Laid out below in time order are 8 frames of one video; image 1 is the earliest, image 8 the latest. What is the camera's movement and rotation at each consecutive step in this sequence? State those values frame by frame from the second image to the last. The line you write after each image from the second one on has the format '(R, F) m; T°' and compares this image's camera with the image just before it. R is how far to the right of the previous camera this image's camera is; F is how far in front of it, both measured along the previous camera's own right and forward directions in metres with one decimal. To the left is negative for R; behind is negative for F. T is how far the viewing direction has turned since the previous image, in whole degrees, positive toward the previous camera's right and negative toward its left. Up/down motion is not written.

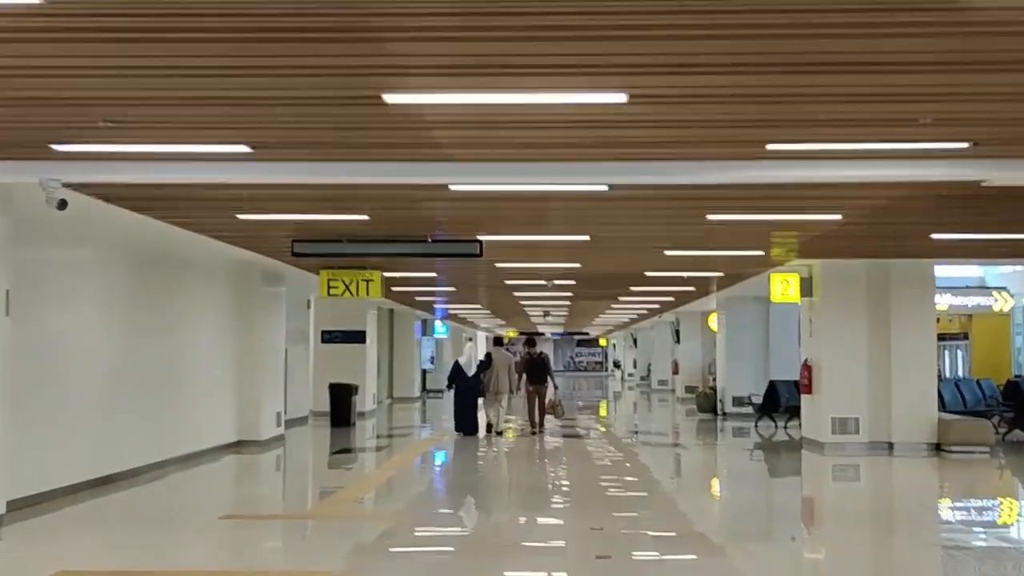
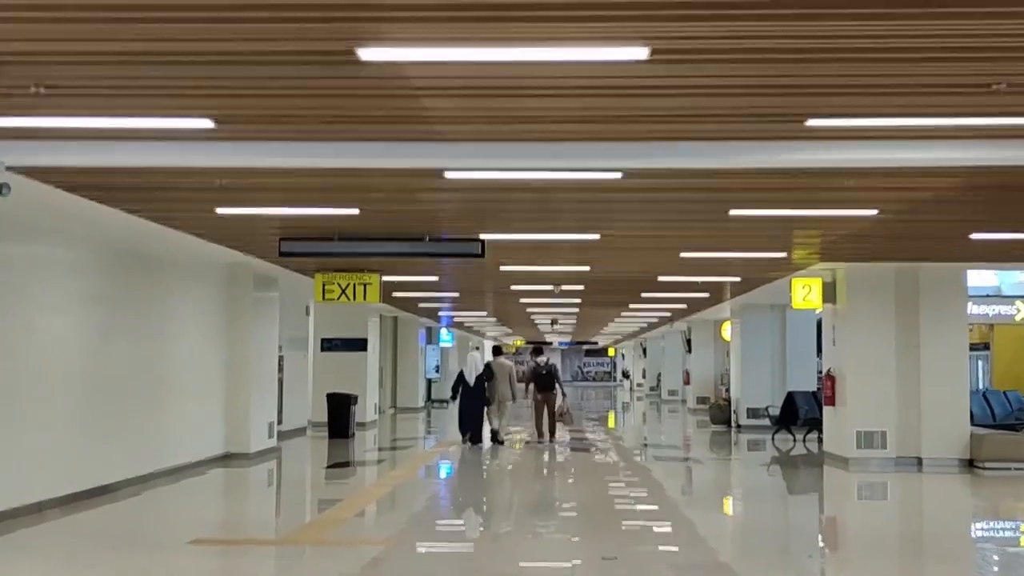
(0.0, +0.8) m; 0°
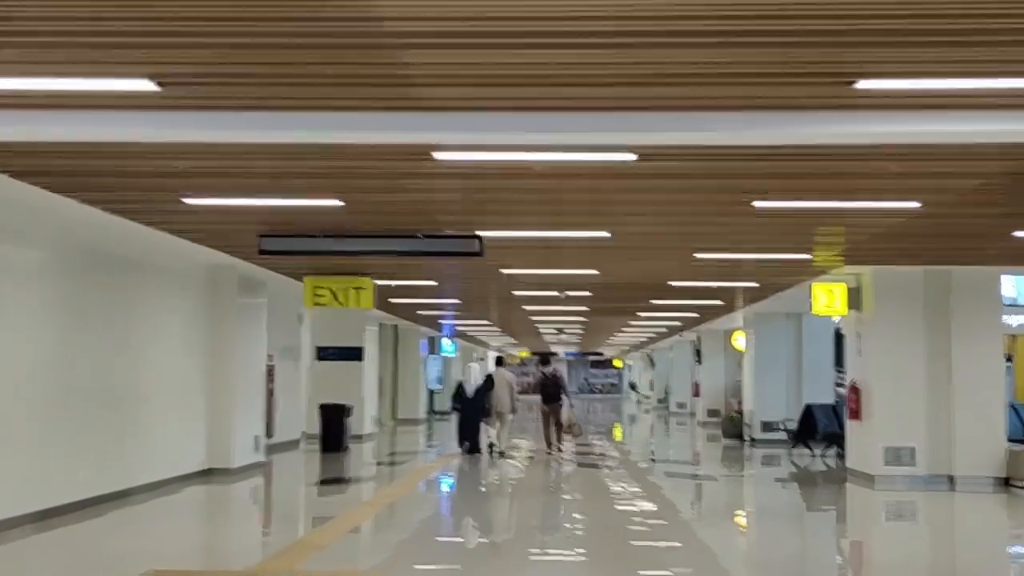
(0.0, +0.8) m; 0°
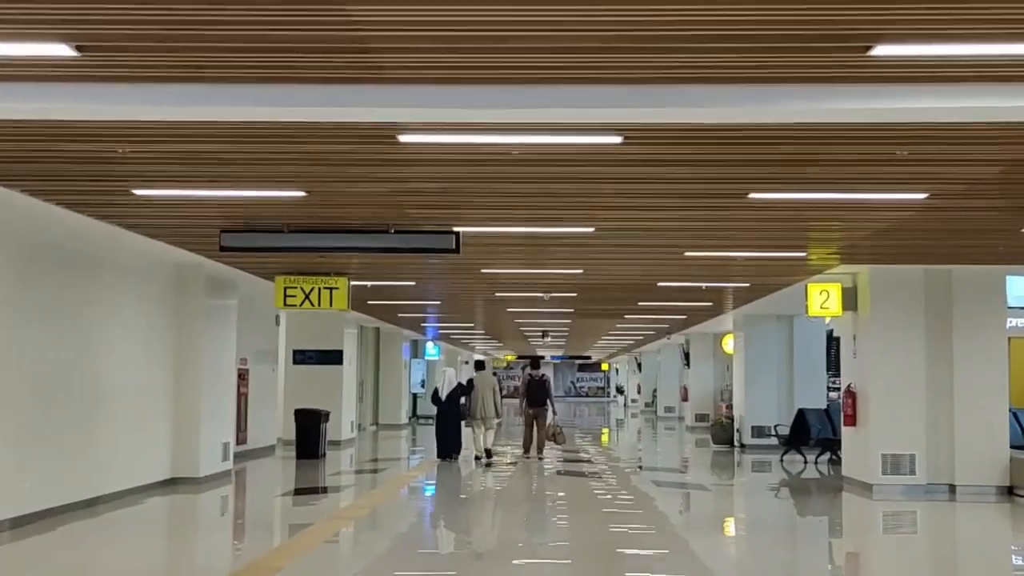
(+0.1, +0.5) m; +1°
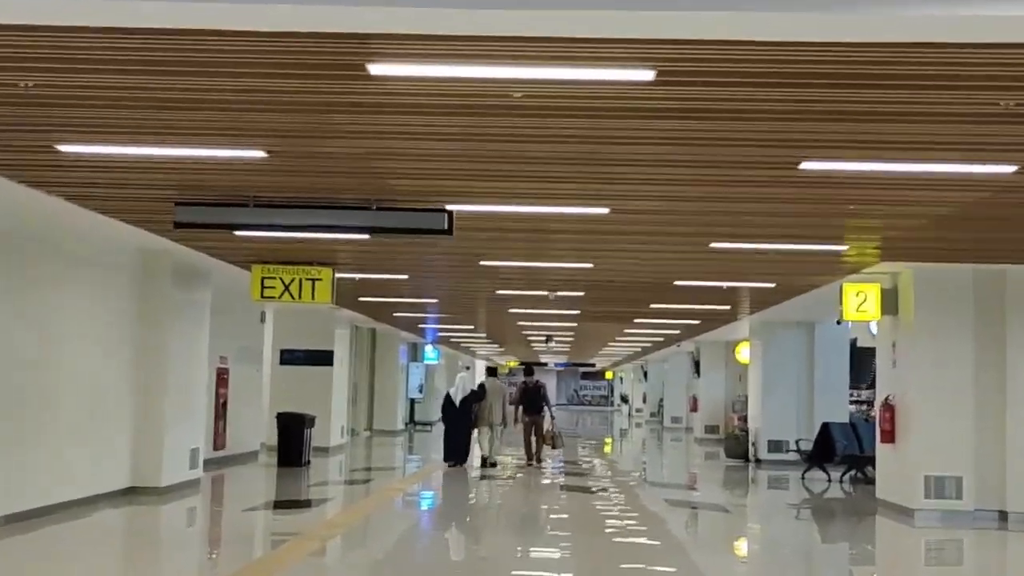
(0.0, +1.1) m; 0°
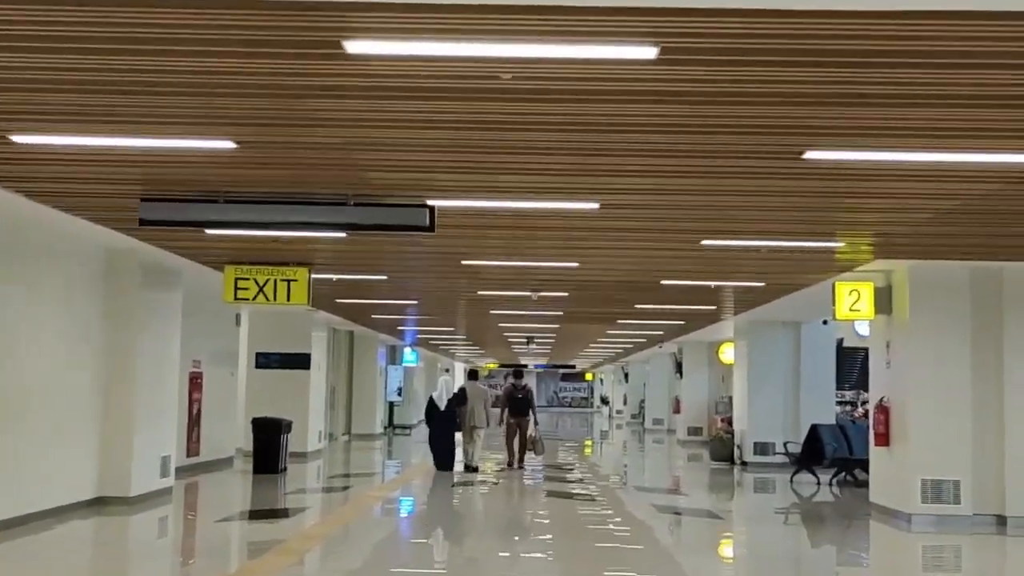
(0.0, +0.3) m; +1°
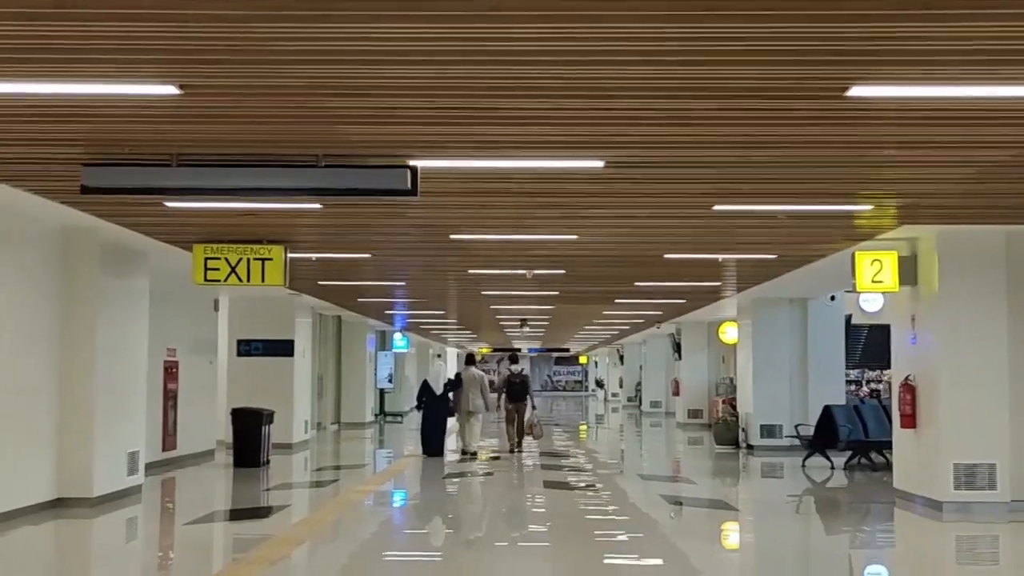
(0.0, +0.8) m; 0°
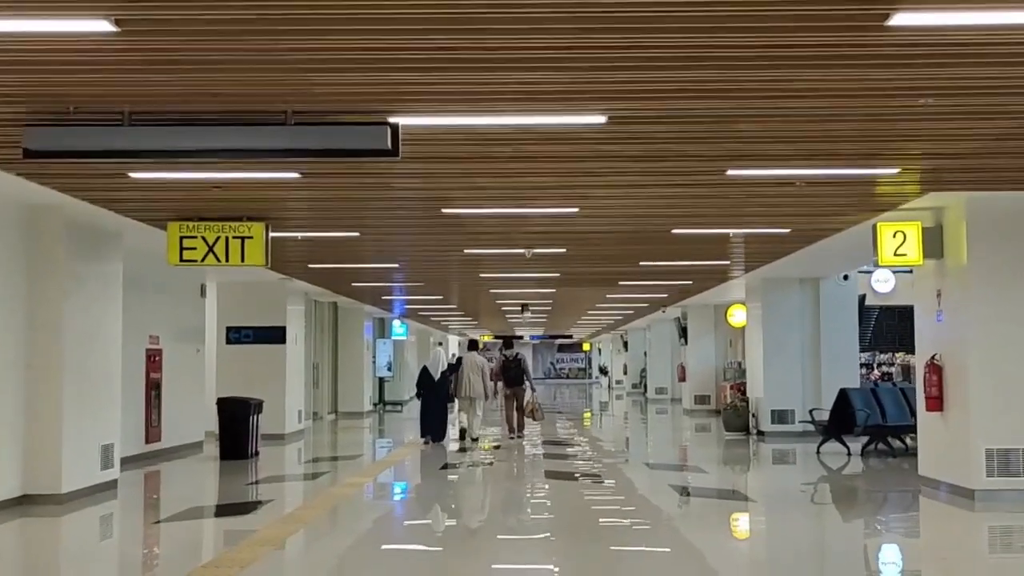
(0.0, +0.6) m; 0°
